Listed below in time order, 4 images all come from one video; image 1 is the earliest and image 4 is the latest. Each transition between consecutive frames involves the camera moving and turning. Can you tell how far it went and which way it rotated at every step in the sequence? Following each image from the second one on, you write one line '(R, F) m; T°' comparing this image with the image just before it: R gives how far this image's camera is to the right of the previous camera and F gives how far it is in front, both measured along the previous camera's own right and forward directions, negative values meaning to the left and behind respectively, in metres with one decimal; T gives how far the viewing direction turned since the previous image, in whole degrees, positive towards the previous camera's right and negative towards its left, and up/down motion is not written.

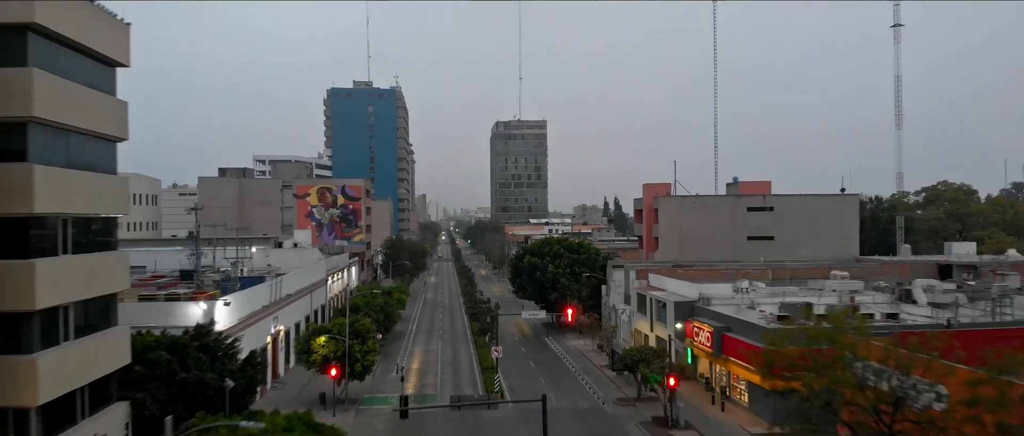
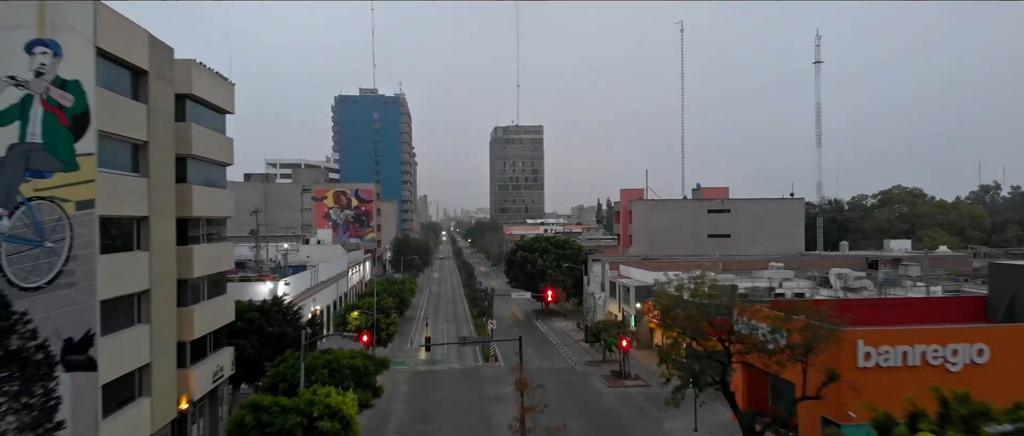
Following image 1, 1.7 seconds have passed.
(+0.6, -7.9) m; 0°
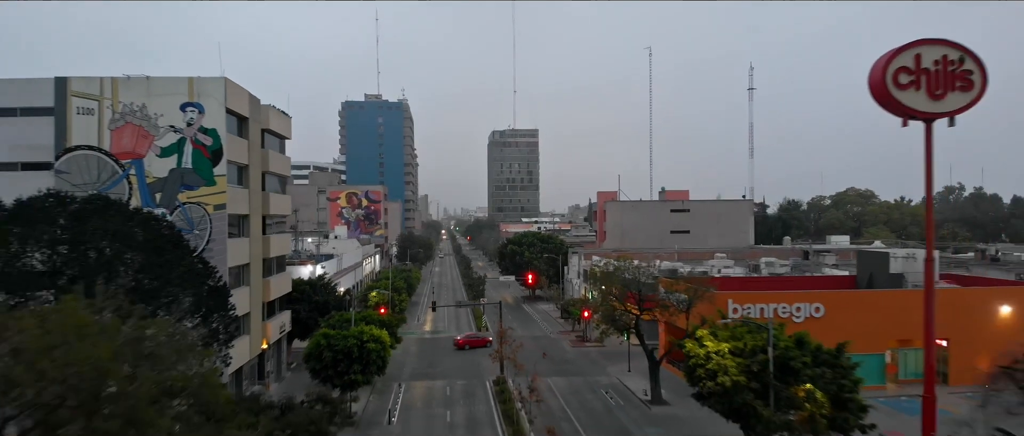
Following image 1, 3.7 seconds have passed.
(+1.1, -9.5) m; 0°
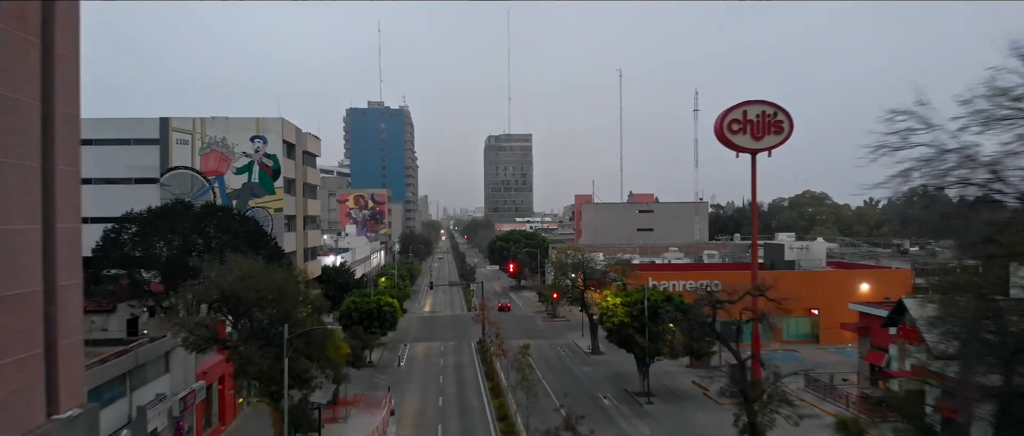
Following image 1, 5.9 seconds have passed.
(+1.8, -10.5) m; 0°
